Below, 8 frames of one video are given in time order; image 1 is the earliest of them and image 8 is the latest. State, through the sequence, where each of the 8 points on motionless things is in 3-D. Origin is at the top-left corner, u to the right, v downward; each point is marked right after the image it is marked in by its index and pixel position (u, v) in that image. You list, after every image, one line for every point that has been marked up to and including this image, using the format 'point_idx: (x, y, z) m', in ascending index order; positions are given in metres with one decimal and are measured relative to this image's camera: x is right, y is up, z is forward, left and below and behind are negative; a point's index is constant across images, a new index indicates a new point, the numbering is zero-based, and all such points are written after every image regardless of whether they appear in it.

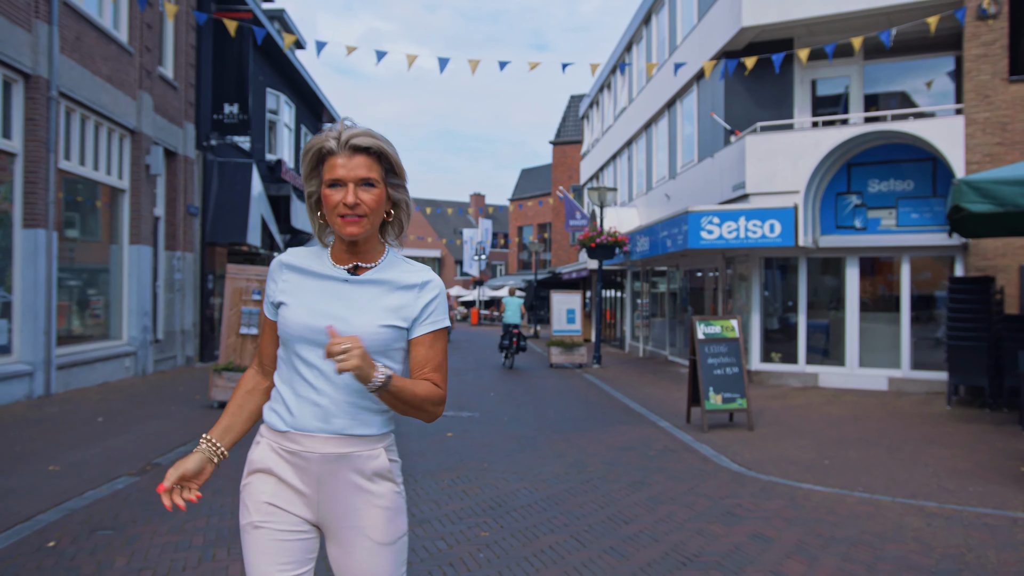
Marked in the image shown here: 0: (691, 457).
0: (+1.6, -1.5, +7.8) m
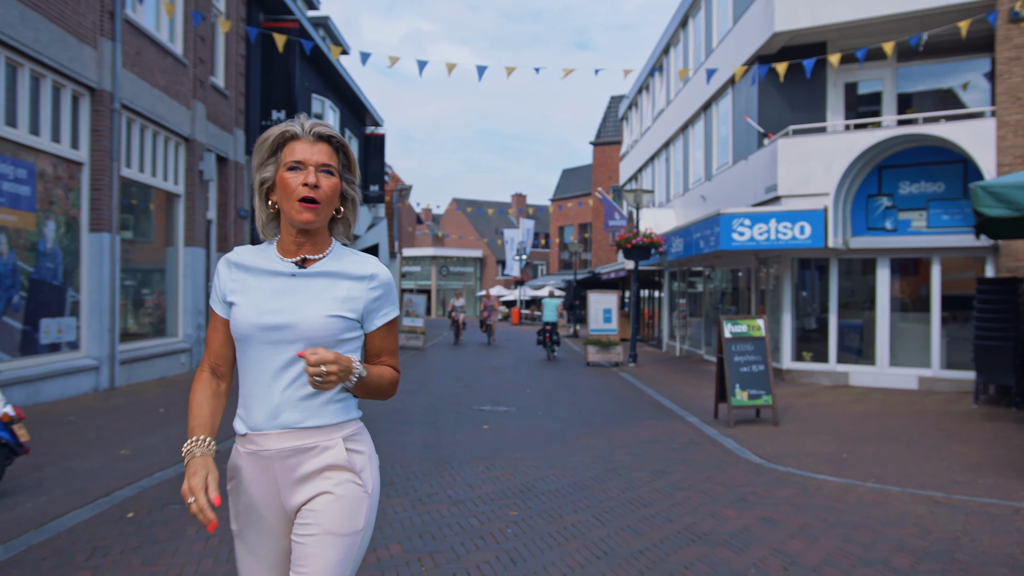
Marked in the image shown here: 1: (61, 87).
0: (+1.9, -1.5, +8.2) m
1: (-5.3, +2.4, +10.5) m
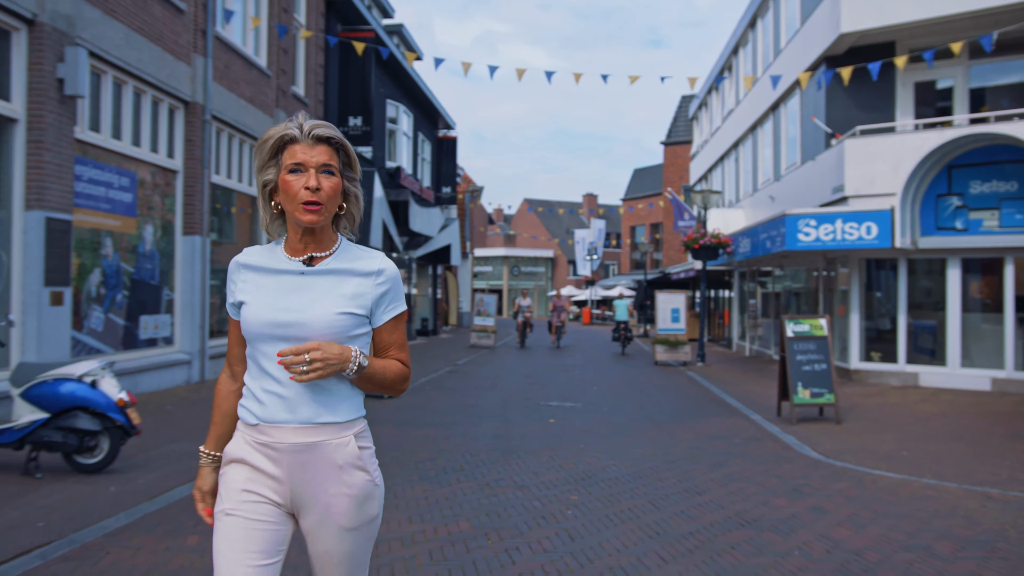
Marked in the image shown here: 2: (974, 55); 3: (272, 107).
0: (+2.5, -1.5, +8.4) m
1: (-4.5, +2.4, +11.3) m
2: (+7.4, +3.7, +14.2) m
3: (-4.1, +3.1, +15.4) m
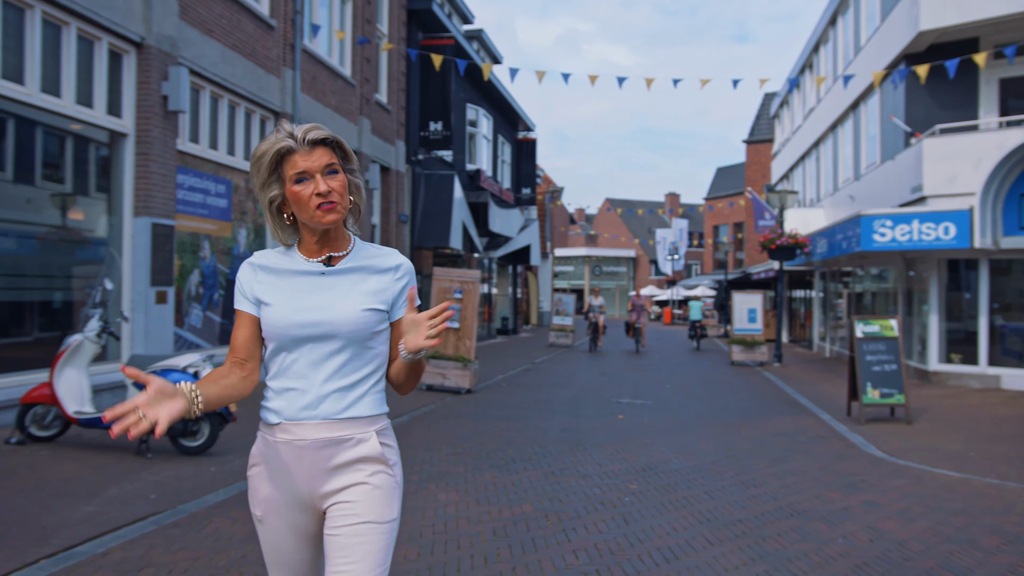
0: (+3.1, -1.5, +8.5) m
1: (-3.5, +2.4, +12.1) m
2: (+8.5, +3.7, +13.9) m
3: (-2.8, +3.1, +16.1) m
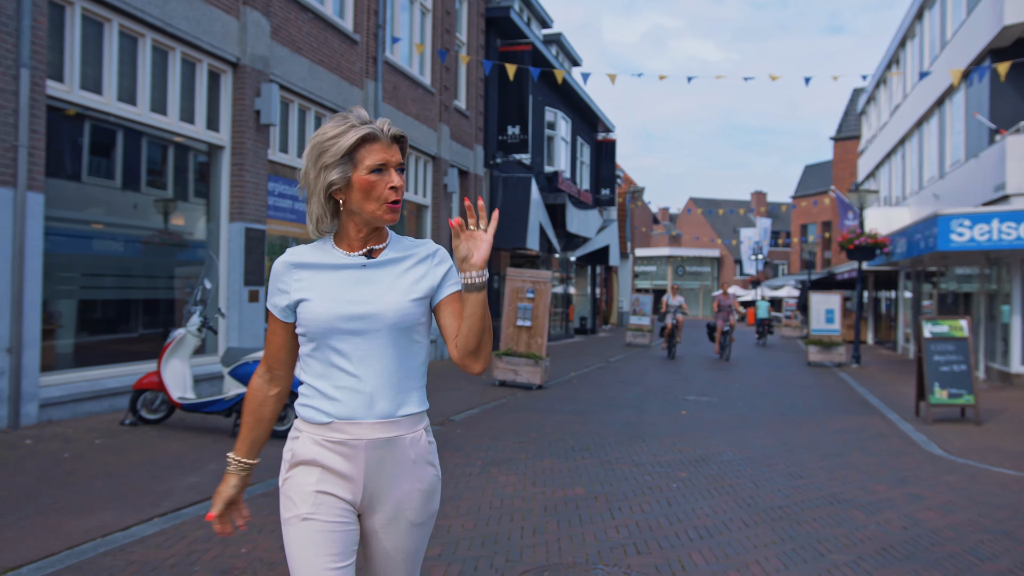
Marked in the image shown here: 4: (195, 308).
0: (+3.8, -1.5, +8.7) m
1: (-2.5, +2.4, +12.8) m
2: (+9.7, +3.7, +13.5) m
3: (-1.4, +3.1, +16.8) m
4: (-2.7, -0.2, +7.5) m
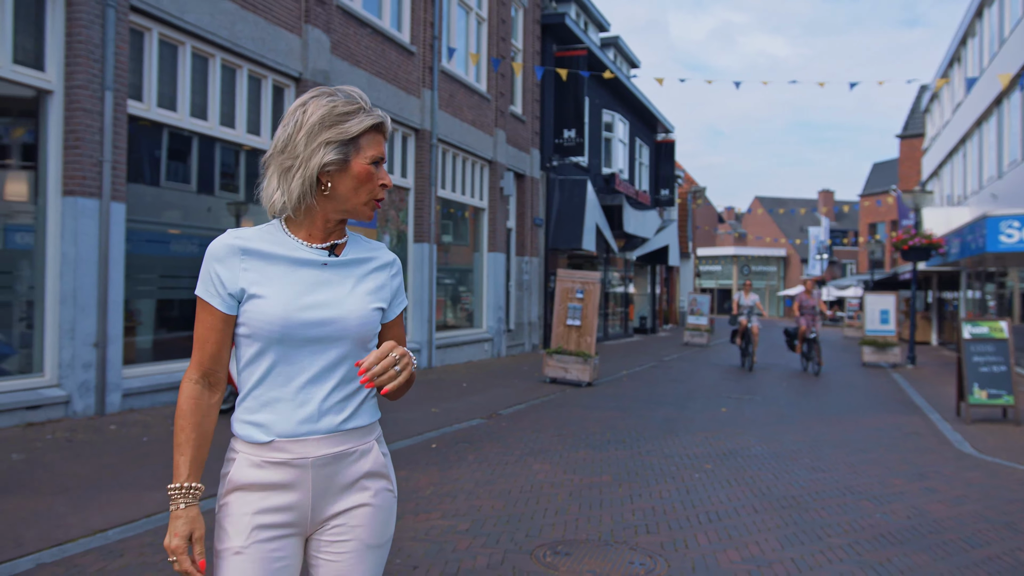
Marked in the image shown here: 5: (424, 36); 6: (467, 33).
0: (+4.2, -1.5, +8.9) m
1: (-1.8, +2.4, +13.5) m
2: (+10.4, +3.6, +13.2) m
3: (-0.4, +3.1, +17.3) m
4: (-2.3, -0.2, +8.2) m
5: (-1.4, +4.0, +14.0) m
6: (-0.8, +4.6, +16.2) m
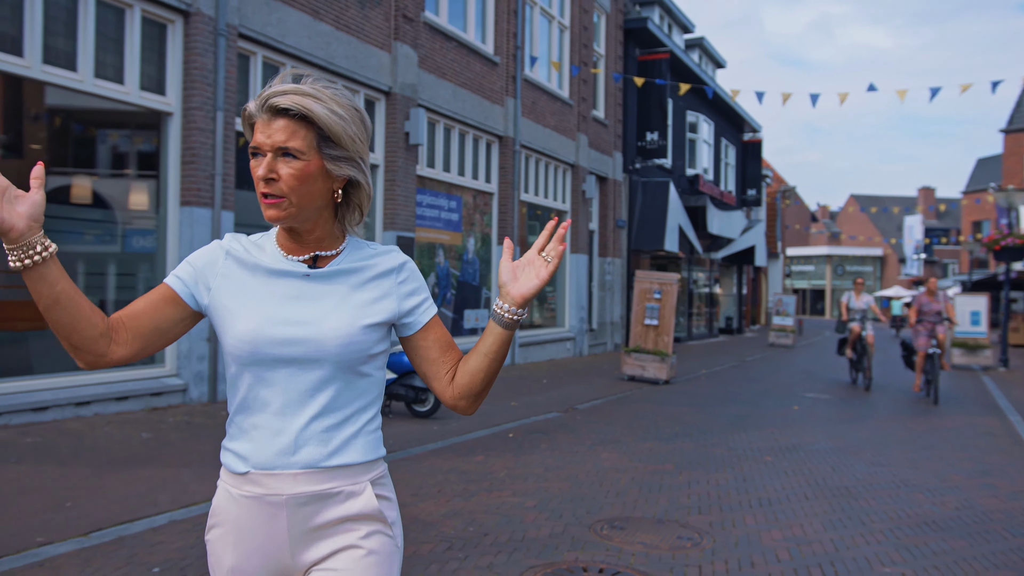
0: (+4.9, -1.5, +8.9) m
1: (-0.5, +2.4, +14.1) m
2: (+11.6, +3.6, +12.7) m
3: (+1.2, +3.1, +17.8) m
4: (-1.6, -0.2, +8.9) m
5: (-0.1, +4.0, +14.6) m
6: (+0.7, +4.6, +16.7) m
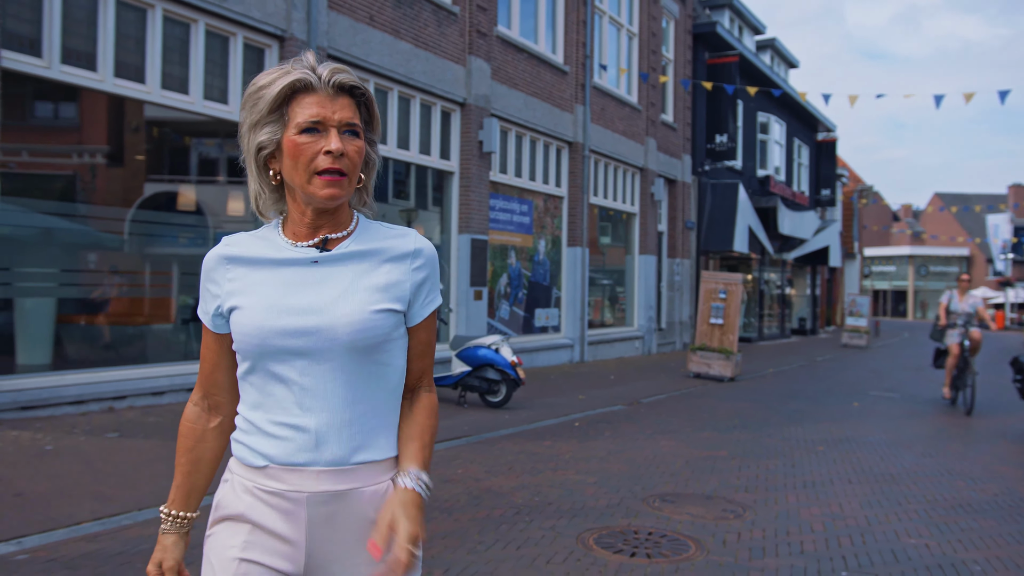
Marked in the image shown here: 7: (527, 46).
0: (+5.6, -1.5, +9.1) m
1: (+0.6, +2.4, +14.7) m
2: (+12.6, +3.6, +12.3) m
3: (+2.7, +3.1, +18.2) m
4: (-0.9, -0.2, +9.6) m
5: (+1.1, +4.0, +15.2) m
6: (+2.0, +4.6, +17.2) m
7: (+0.2, +3.7, +13.5) m
